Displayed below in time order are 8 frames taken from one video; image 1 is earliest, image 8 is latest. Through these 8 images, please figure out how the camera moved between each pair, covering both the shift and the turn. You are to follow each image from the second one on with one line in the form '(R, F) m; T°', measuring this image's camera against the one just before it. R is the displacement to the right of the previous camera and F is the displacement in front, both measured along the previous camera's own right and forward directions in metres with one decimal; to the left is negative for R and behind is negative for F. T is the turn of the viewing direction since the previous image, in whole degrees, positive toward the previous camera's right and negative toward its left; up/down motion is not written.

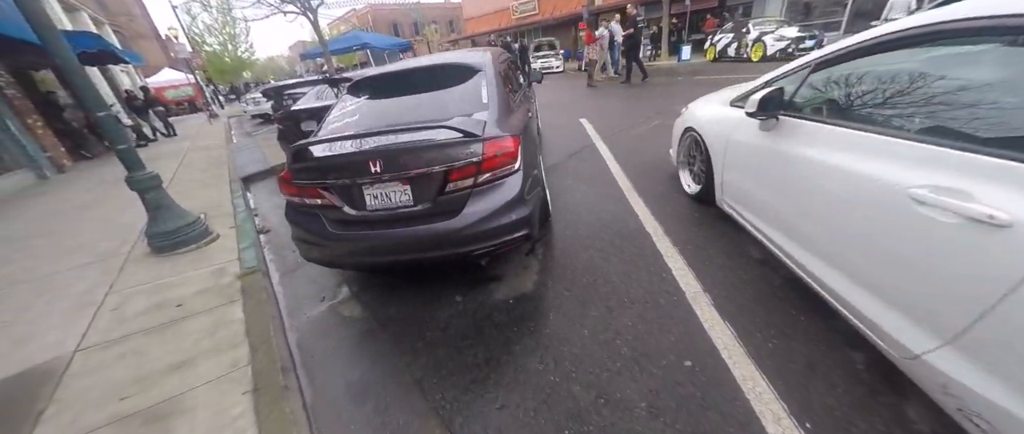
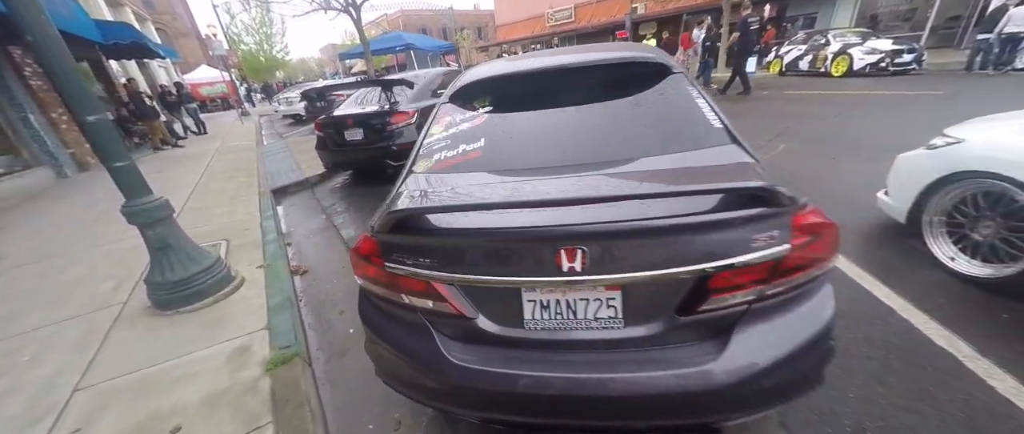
(-1.0, +1.1) m; -2°
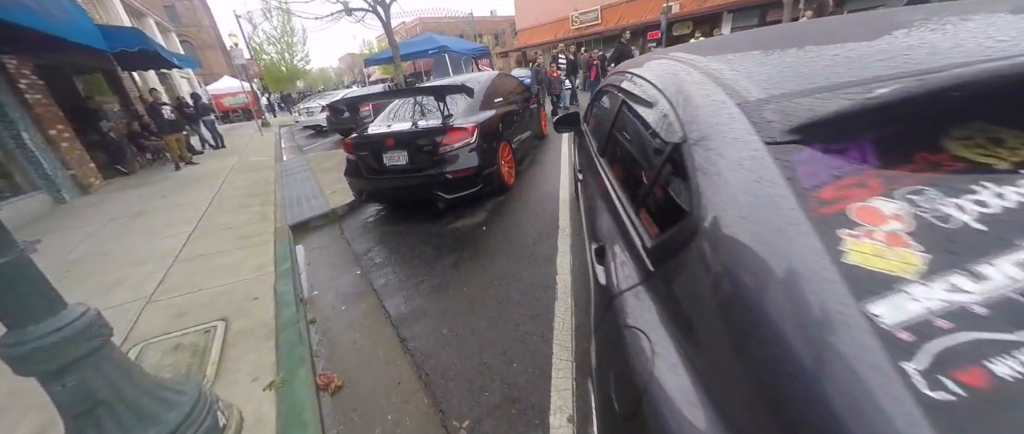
(-0.9, +1.3) m; -2°
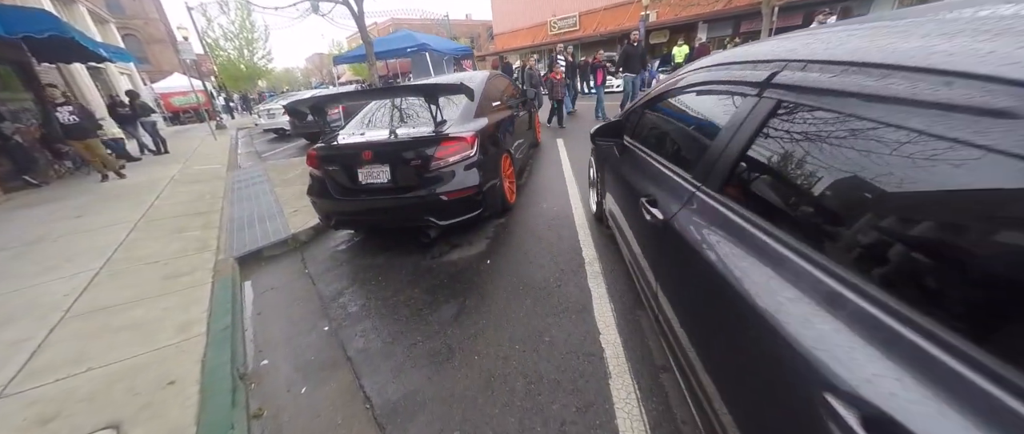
(-0.3, +0.8) m; +4°
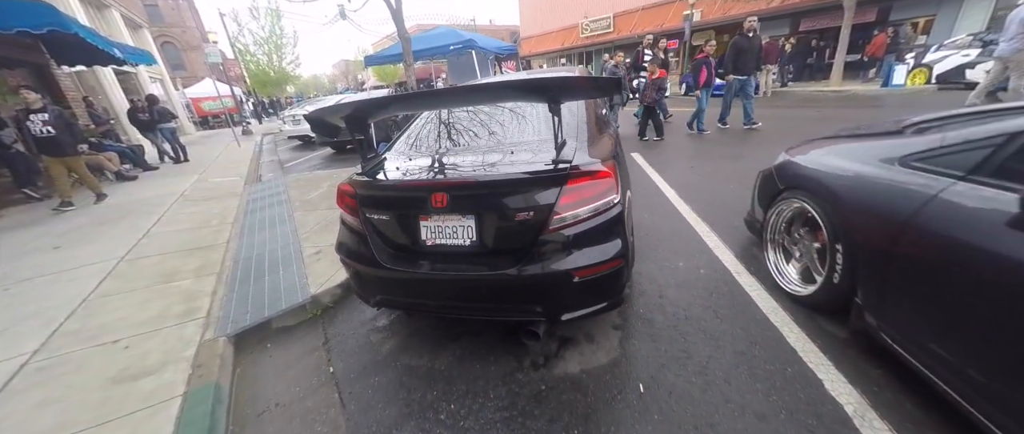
(-0.8, +1.3) m; -3°
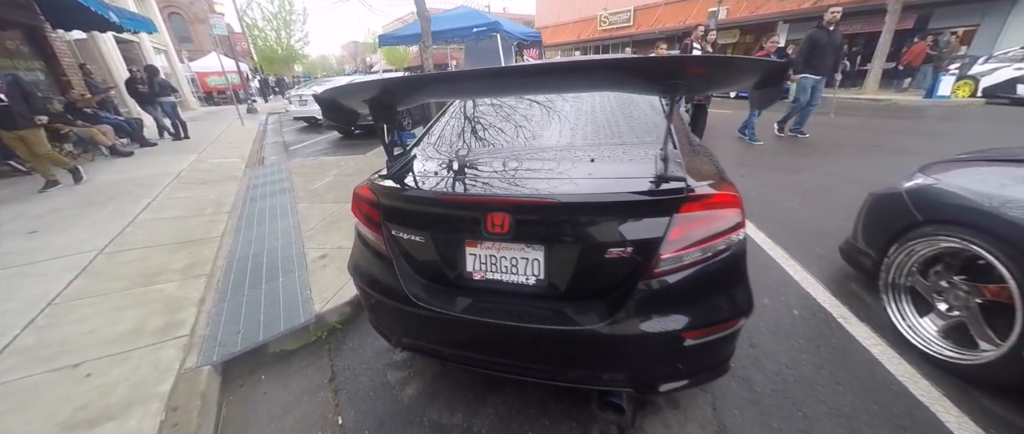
(-0.3, +0.5) m; 0°
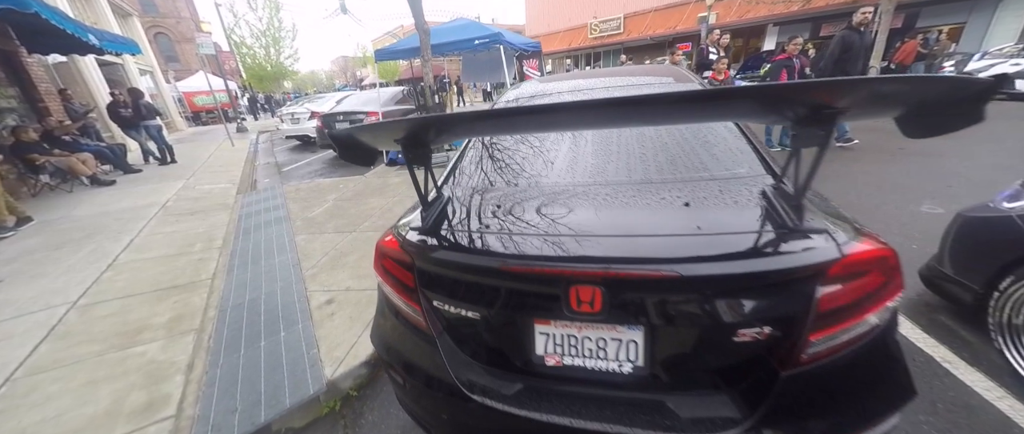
(-0.3, +0.3) m; +1°
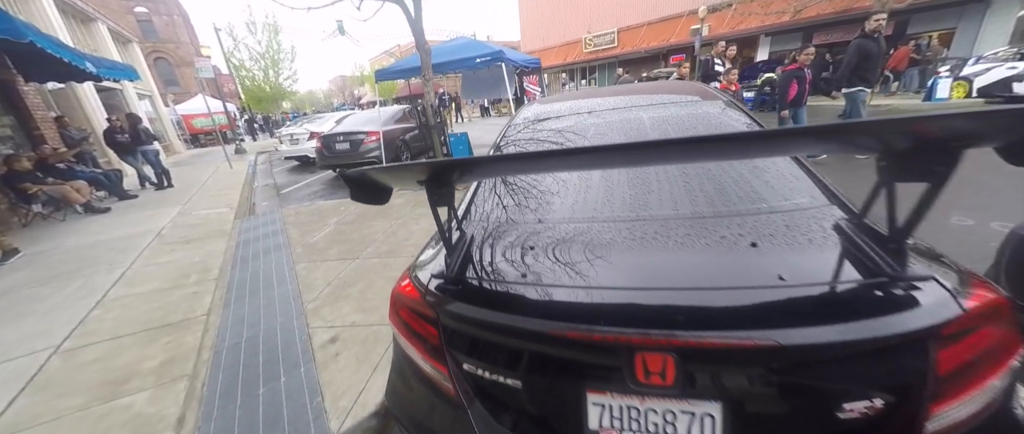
(-0.1, +0.2) m; 0°
